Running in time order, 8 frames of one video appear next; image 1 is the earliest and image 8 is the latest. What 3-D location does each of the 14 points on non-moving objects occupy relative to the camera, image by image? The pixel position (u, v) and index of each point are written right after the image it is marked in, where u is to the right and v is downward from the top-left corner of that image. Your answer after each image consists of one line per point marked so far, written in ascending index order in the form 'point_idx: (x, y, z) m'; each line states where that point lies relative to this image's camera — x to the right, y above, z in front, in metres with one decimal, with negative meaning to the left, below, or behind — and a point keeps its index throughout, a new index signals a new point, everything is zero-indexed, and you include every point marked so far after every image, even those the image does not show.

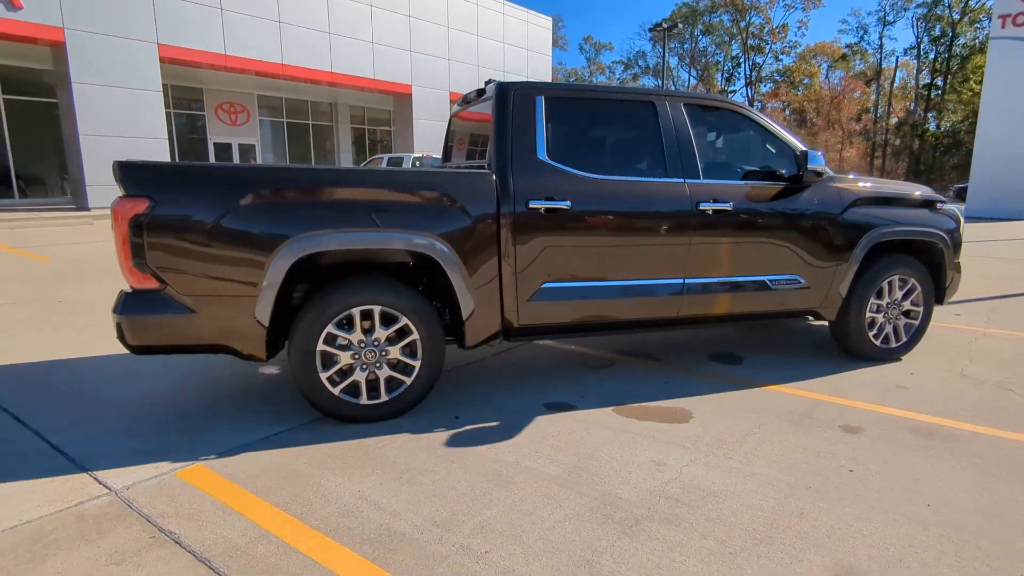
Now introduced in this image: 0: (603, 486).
0: (+0.4, -0.9, +2.9) m
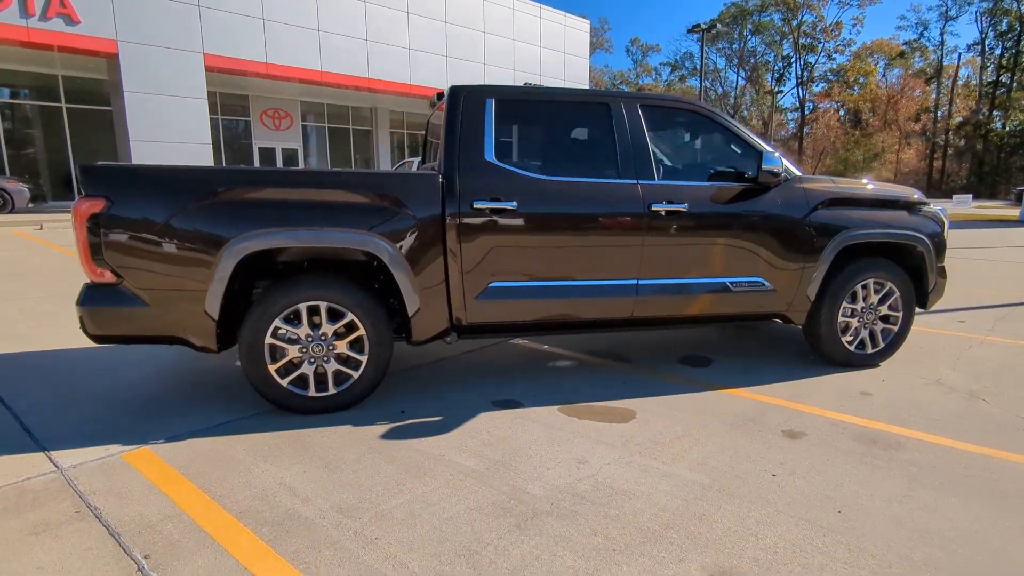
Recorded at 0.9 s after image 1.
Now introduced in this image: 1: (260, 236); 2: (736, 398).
0: (0.0, -0.9, +2.9) m
1: (-1.4, +0.3, +3.5) m
2: (+1.4, -0.7, +3.9) m
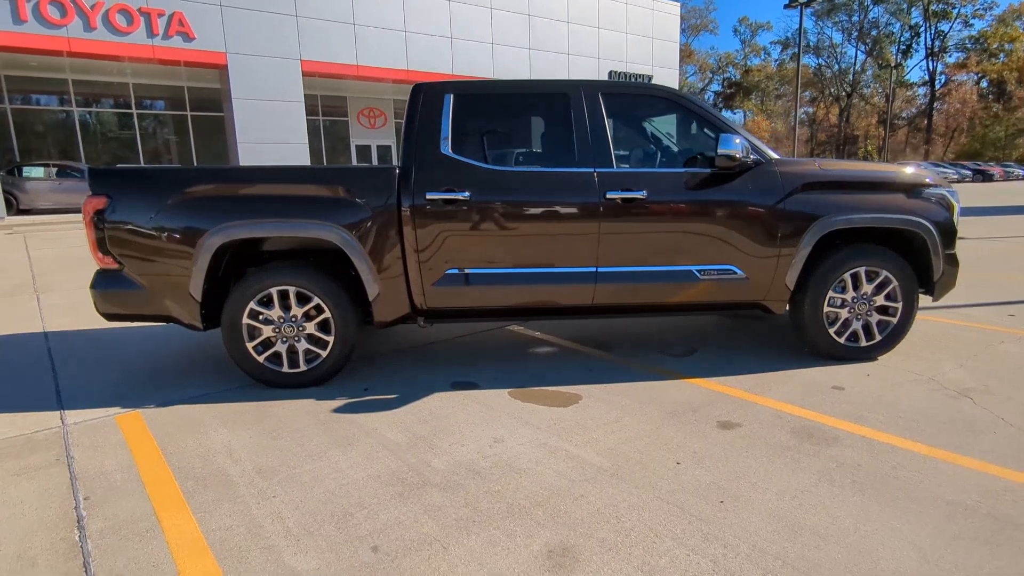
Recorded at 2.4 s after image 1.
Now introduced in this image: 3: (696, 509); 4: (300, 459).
0: (-0.4, -0.8, +3.1) m
1: (-1.8, +0.4, +3.9) m
2: (+1.1, -0.6, +3.9) m
3: (+0.8, -0.9, +2.5) m
4: (-1.1, -0.9, +3.1) m
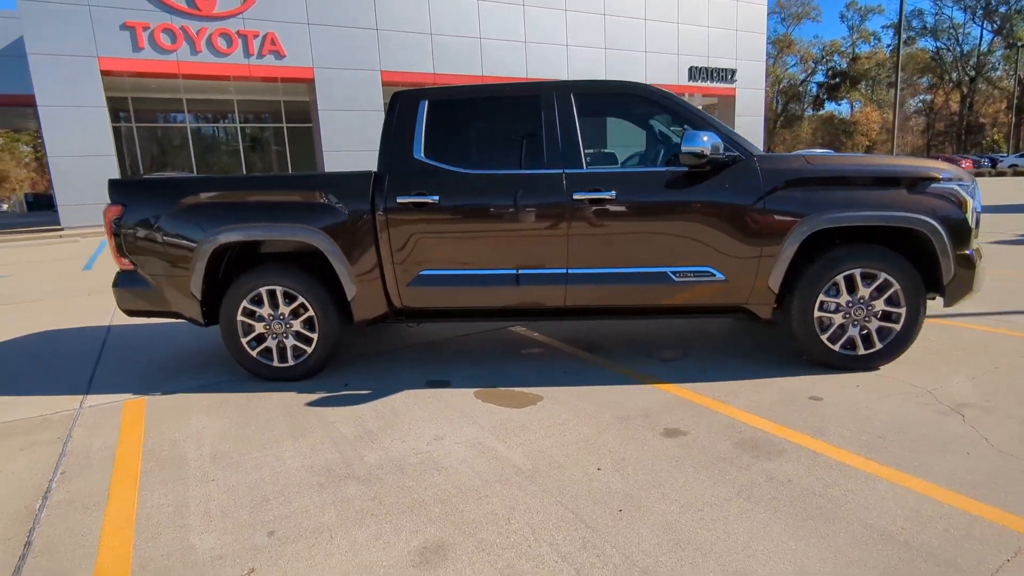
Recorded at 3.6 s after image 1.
0: (-0.8, -0.8, +3.2) m
1: (-2.0, +0.4, +4.2) m
2: (+0.9, -0.6, +3.7) m
3: (+0.3, -0.9, +2.4) m
4: (-1.4, -0.9, +3.3) m
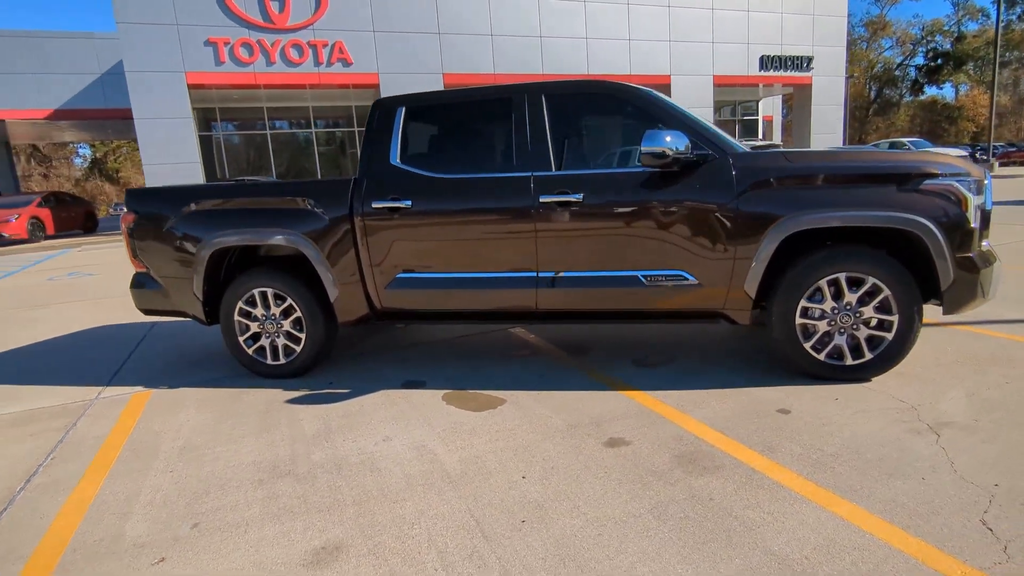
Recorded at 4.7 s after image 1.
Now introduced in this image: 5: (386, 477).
0: (-1.1, -0.9, +3.3) m
1: (-2.1, +0.4, +4.4) m
2: (+0.6, -0.7, +3.6) m
3: (-0.1, -1.0, +2.4) m
4: (-1.7, -0.9, +3.5) m
5: (-0.6, -0.9, +2.9) m
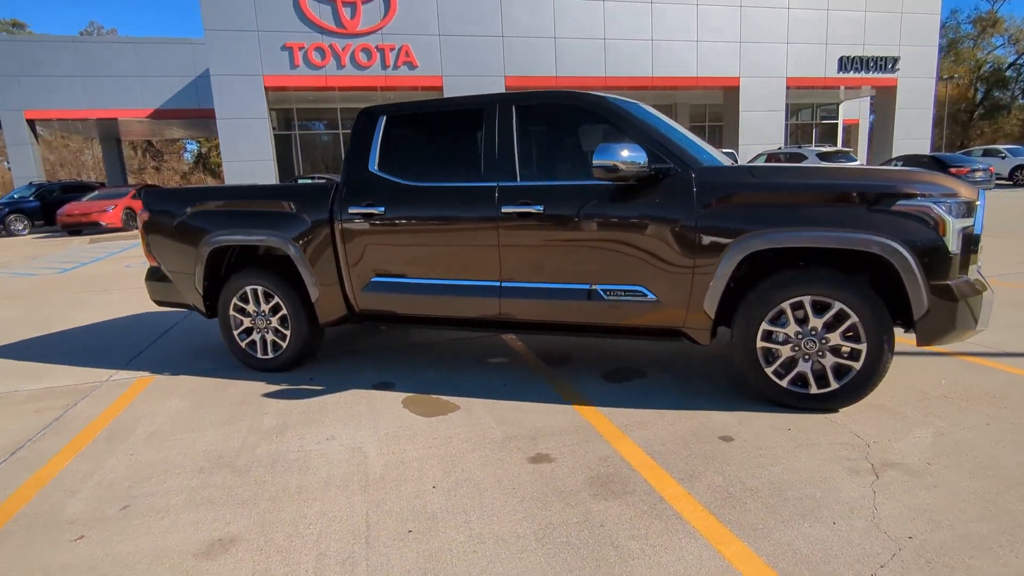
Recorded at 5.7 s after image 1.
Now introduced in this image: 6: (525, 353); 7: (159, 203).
0: (-1.4, -0.9, +3.5) m
1: (-2.3, +0.4, +4.7) m
2: (+0.3, -0.8, +3.6) m
3: (-0.6, -1.0, +2.5) m
4: (-2.0, -0.9, +3.7) m
5: (-1.0, -0.9, +3.0) m
6: (+0.1, -0.5, +4.9) m
7: (-2.9, +0.7, +5.0) m
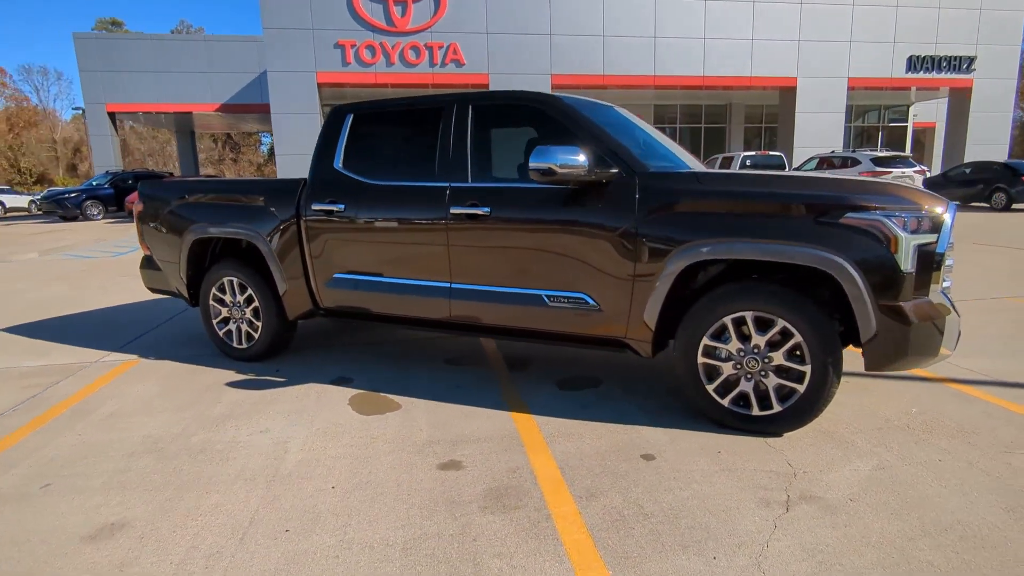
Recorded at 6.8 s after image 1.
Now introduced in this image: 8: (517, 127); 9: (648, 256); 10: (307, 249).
0: (-1.8, -0.8, +3.6) m
1: (-2.5, +0.5, +4.9) m
2: (-0.1, -0.8, +3.5) m
3: (-1.0, -1.0, +2.5) m
4: (-2.4, -0.8, +3.9) m
5: (-1.4, -0.9, +3.1) m
6: (-0.2, -0.5, +4.8) m
7: (-3.1, +0.8, +5.2) m
8: (+0.1, +1.0, +3.8) m
9: (+0.7, +0.2, +3.3) m
10: (-1.5, +0.3, +4.4) m
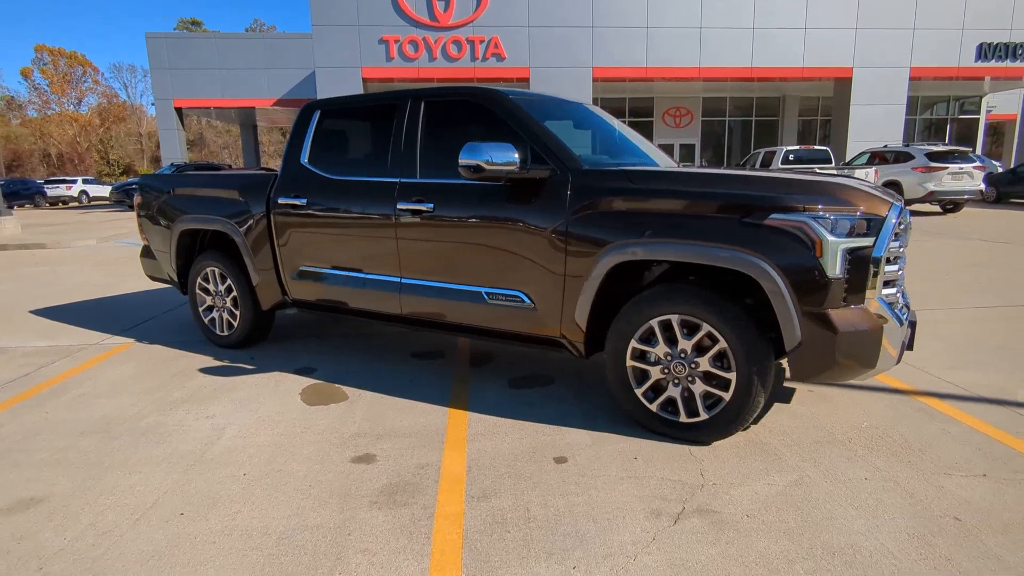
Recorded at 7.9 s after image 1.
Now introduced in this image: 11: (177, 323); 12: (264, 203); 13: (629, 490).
0: (-2.2, -0.8, +3.7) m
1: (-2.7, +0.6, +5.1) m
2: (-0.4, -0.8, +3.5) m
3: (-1.5, -1.0, +2.6) m
4: (-2.7, -0.7, +4.1) m
5: (-1.9, -0.9, +3.2) m
6: (-0.4, -0.5, +4.8) m
7: (-3.3, +0.9, +5.5) m
8: (-0.3, +1.1, +3.8) m
9: (+0.4, +0.2, +3.2) m
10: (-1.7, +0.3, +4.5) m
11: (-3.3, -0.3, +6.1) m
12: (-1.8, +0.6, +4.6) m
13: (+0.5, -0.9, +2.6) m
